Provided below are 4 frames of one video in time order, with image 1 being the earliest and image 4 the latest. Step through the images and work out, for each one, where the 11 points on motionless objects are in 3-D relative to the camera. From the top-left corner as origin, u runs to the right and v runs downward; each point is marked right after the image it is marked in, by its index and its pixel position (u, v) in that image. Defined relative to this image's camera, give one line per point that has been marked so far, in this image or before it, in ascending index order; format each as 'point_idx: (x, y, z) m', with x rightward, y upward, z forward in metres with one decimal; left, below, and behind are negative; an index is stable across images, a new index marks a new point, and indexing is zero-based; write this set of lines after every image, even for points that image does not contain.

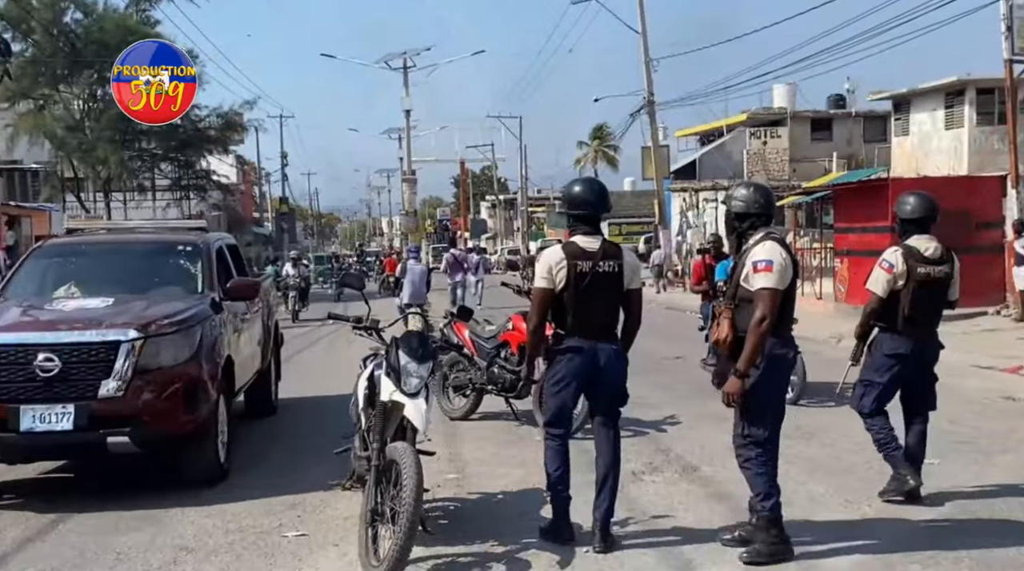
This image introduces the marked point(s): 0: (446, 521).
0: (-0.4, -1.4, +6.9) m
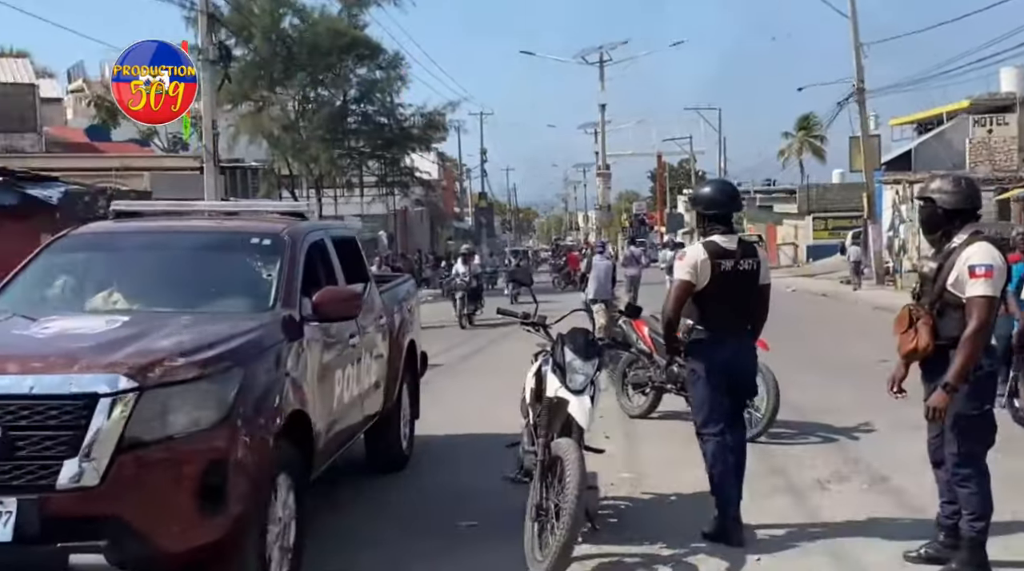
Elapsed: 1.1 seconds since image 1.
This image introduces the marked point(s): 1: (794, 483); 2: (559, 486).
0: (+0.6, -1.4, +6.8) m
1: (+1.7, -1.2, +7.3) m
2: (+0.3, -1.1, +6.3) m
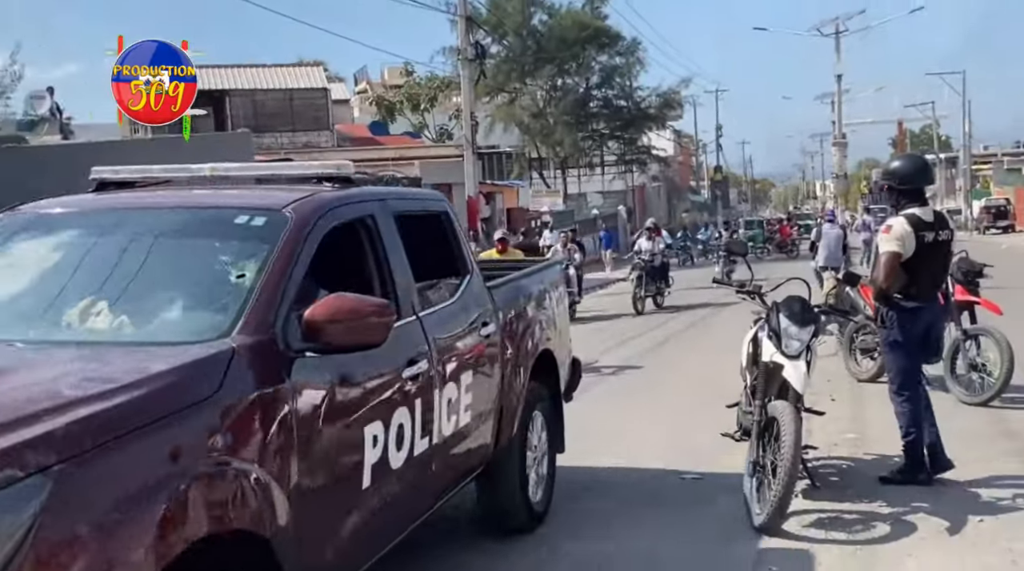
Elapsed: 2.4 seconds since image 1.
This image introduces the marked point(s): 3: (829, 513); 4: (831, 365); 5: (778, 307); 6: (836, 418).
0: (+2.0, -1.2, +7.0) m
1: (+3.2, -1.0, +7.2) m
2: (+1.5, -0.9, +6.6) m
3: (+1.8, -1.3, +6.6) m
4: (+2.5, -0.6, +9.5) m
5: (+1.6, -0.1, +6.8) m
6: (+2.2, -0.9, +7.9) m
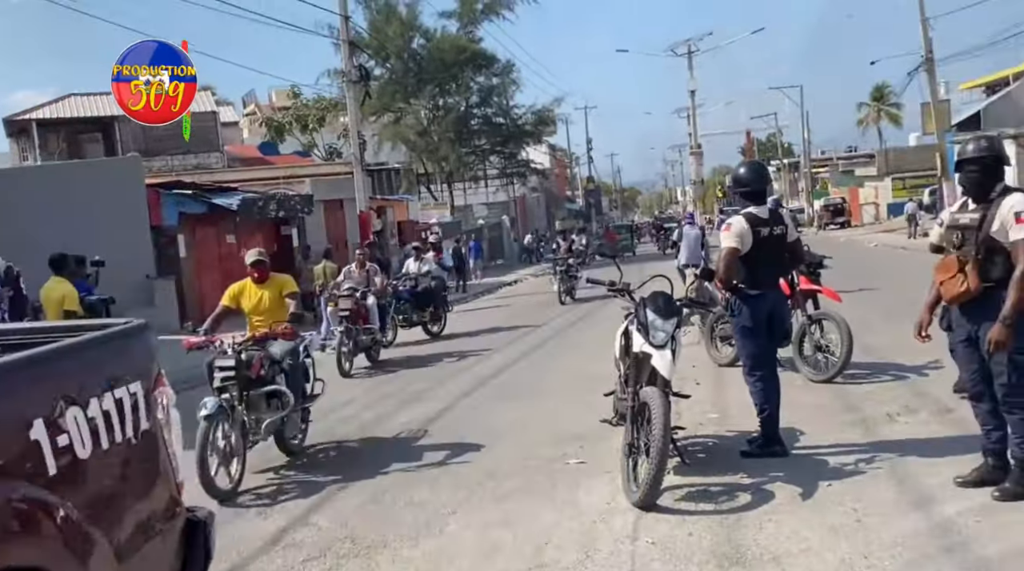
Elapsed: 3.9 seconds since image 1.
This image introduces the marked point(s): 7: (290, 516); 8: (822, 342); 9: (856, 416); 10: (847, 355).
0: (+1.3, -1.2, +7.8) m
1: (+2.5, -0.9, +8.1) m
2: (+0.9, -0.9, +7.3) m
3: (+1.2, -1.3, +7.3) m
4: (+1.6, -0.6, +10.3) m
5: (+0.9, -0.1, +7.6) m
6: (+1.4, -0.9, +8.8) m
7: (-1.5, -1.5, +7.6) m
8: (+2.4, -0.4, +9.0) m
9: (+2.4, -0.9, +8.1) m
10: (+2.5, -0.5, +8.6) m
